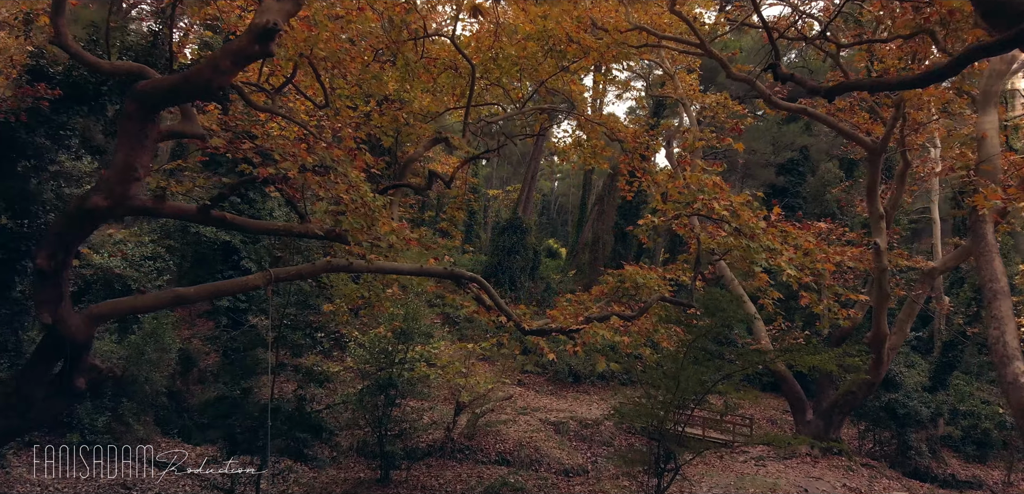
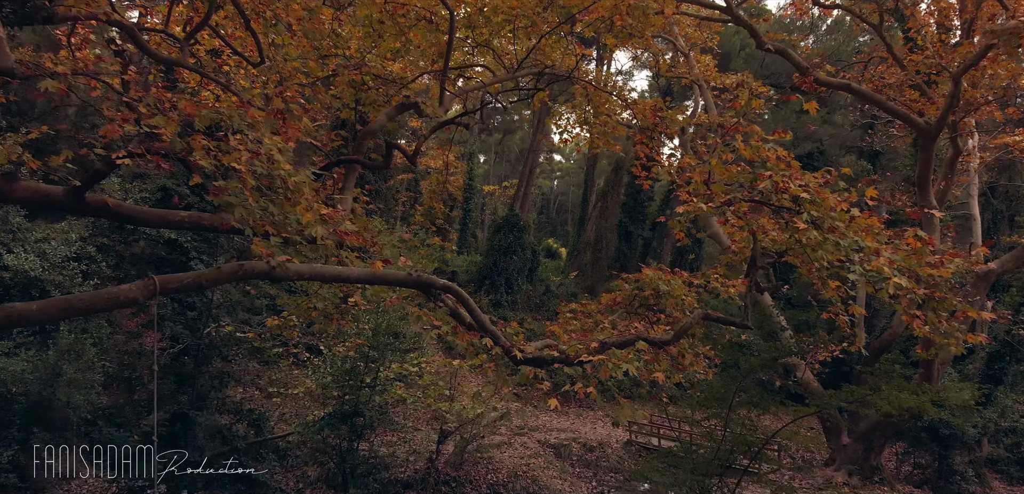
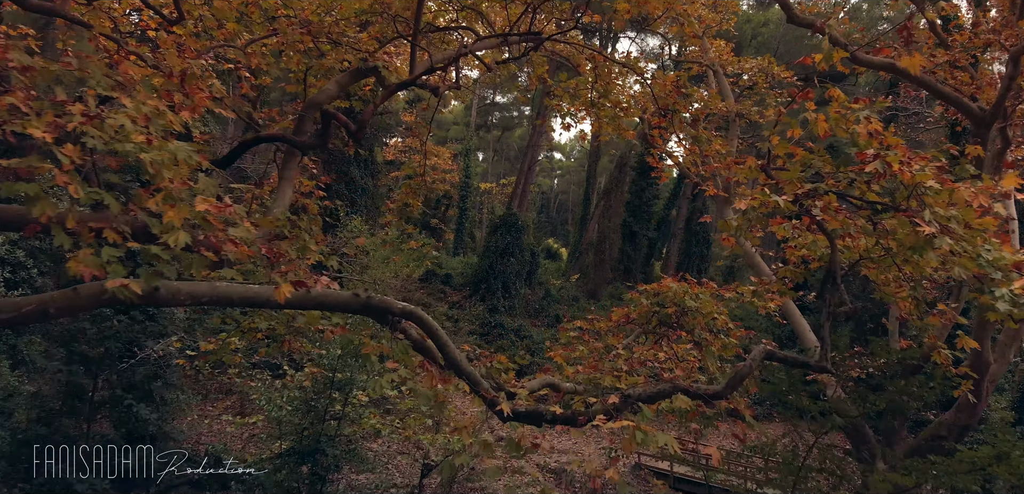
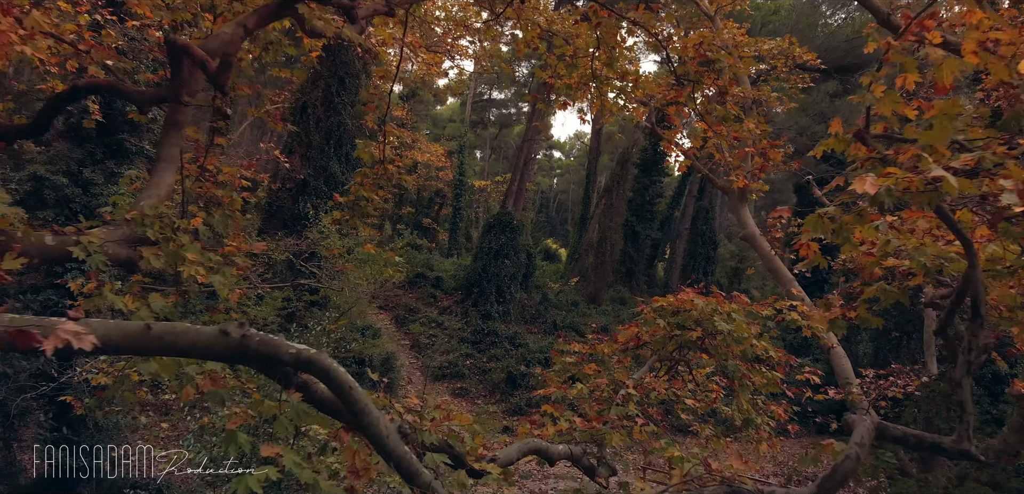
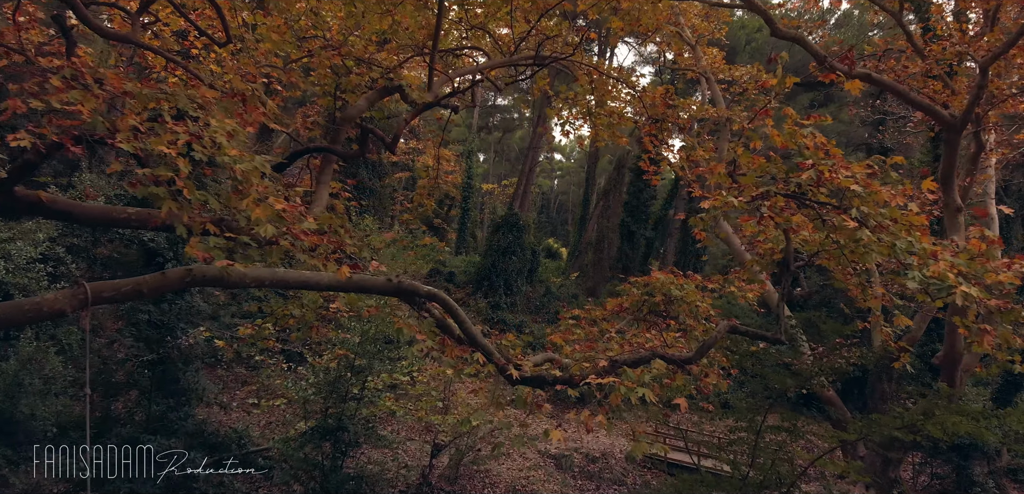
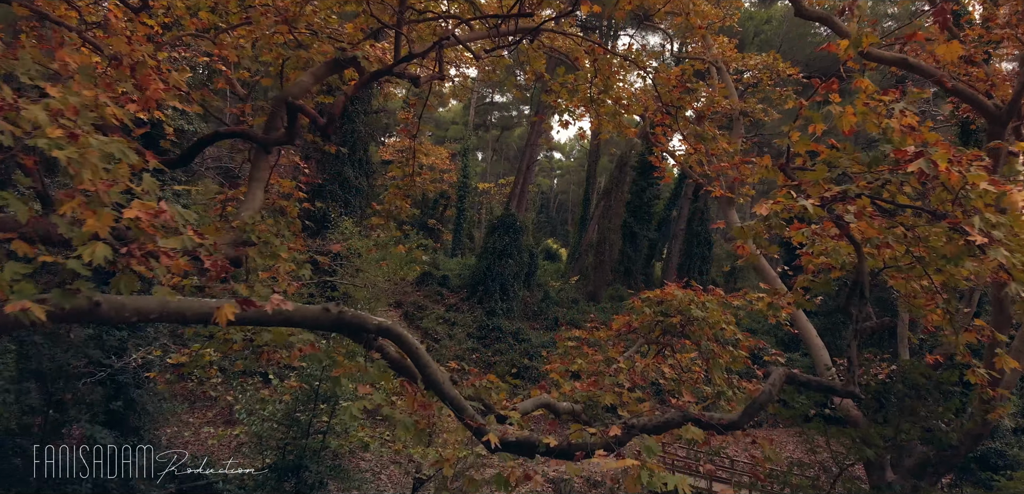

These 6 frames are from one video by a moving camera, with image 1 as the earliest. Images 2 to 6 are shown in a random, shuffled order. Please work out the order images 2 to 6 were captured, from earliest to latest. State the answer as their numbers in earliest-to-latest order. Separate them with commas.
2, 5, 3, 6, 4
